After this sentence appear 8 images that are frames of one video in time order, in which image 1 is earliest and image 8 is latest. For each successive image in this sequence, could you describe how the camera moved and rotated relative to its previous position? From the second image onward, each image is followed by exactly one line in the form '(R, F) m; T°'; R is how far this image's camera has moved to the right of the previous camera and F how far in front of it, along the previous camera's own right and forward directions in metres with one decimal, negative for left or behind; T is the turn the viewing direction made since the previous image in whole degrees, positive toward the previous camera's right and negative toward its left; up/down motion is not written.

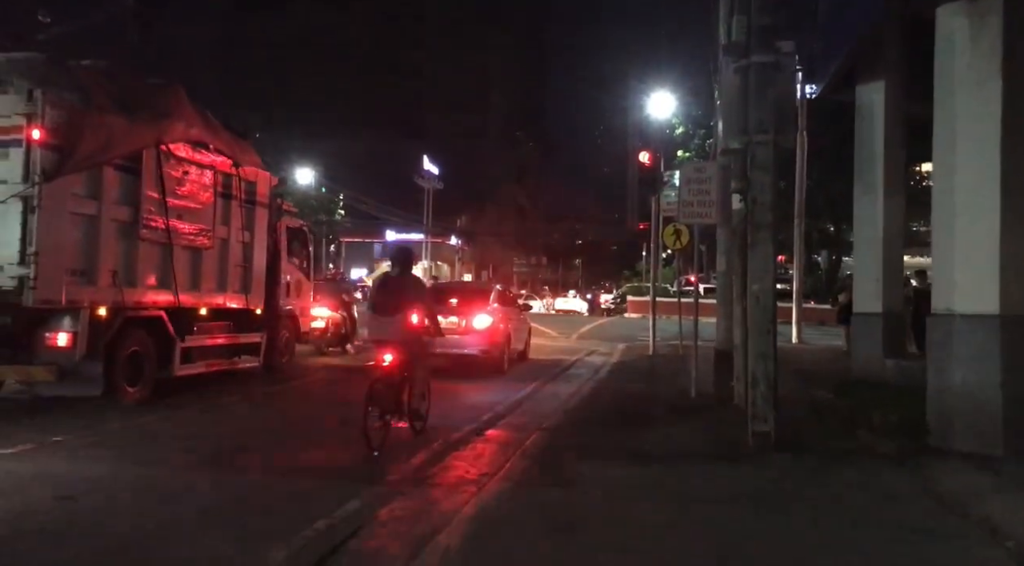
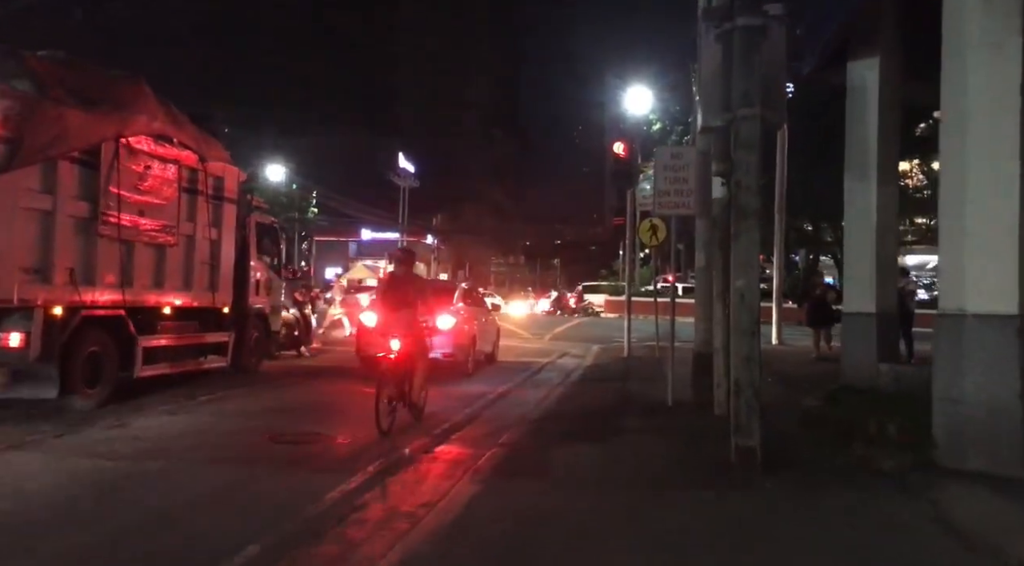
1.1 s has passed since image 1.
(+0.3, +1.2) m; +1°
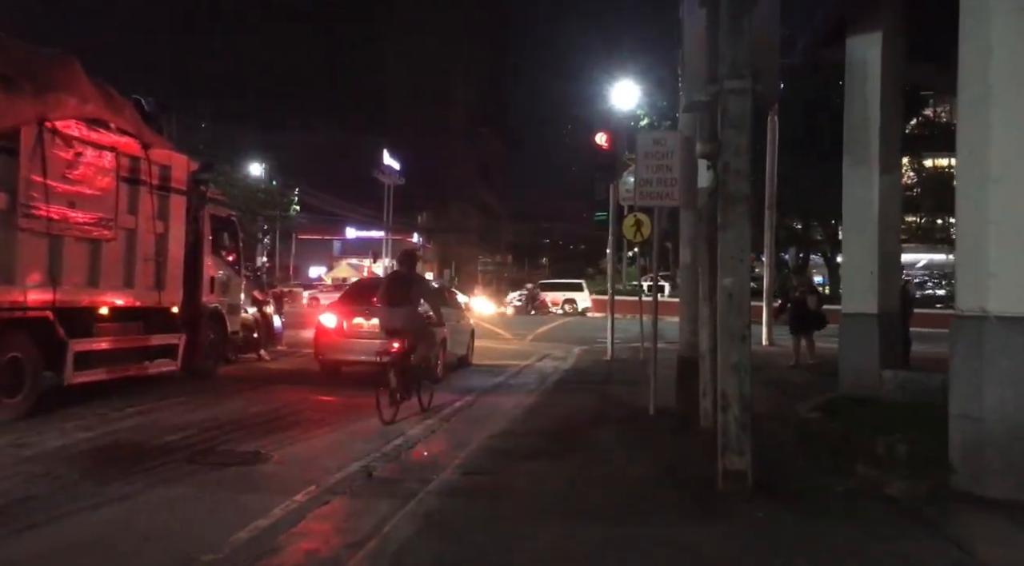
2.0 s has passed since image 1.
(+0.3, +1.1) m; +1°
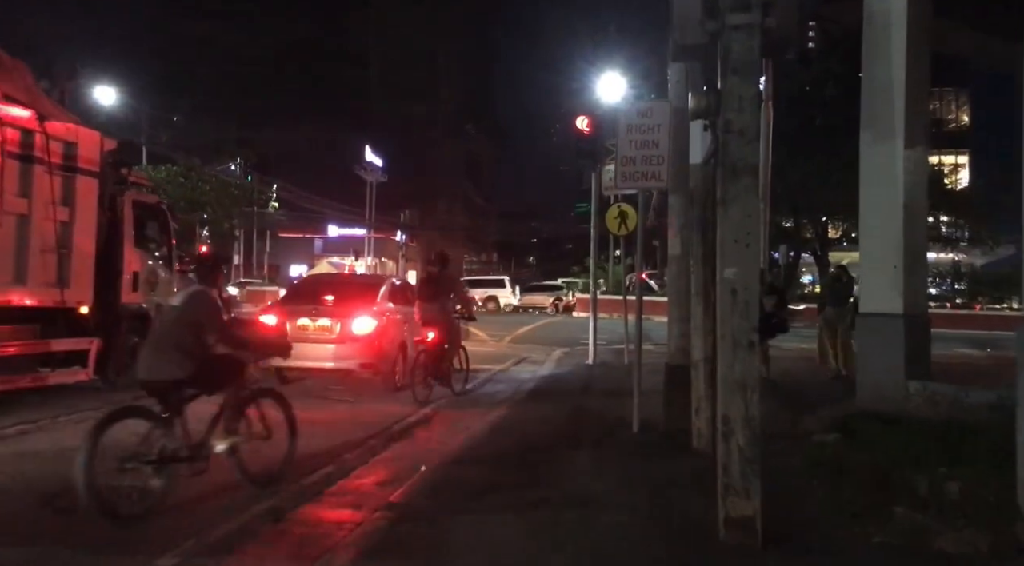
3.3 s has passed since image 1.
(+0.3, +1.7) m; +1°
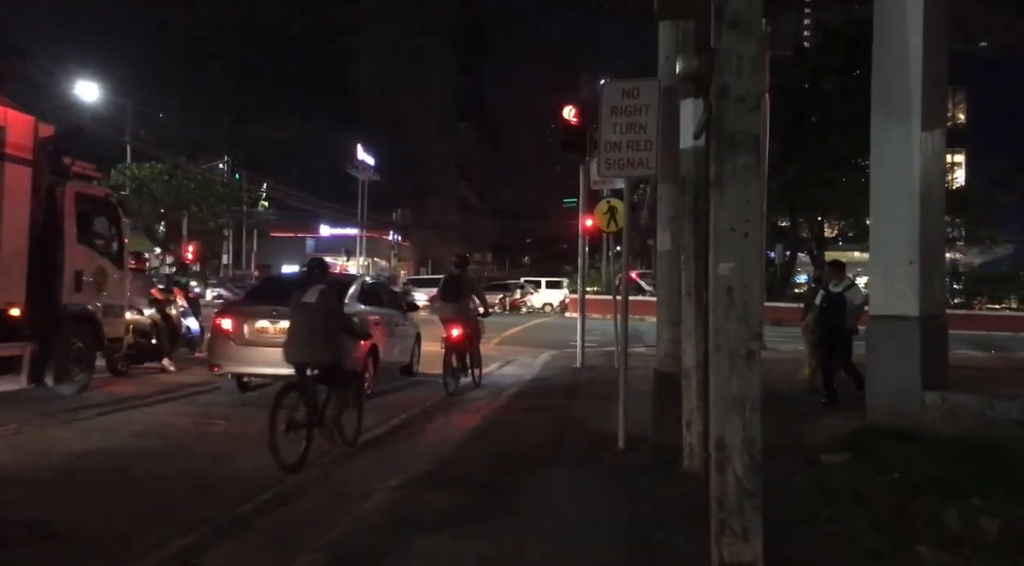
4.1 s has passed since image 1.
(+0.2, +1.0) m; 0°
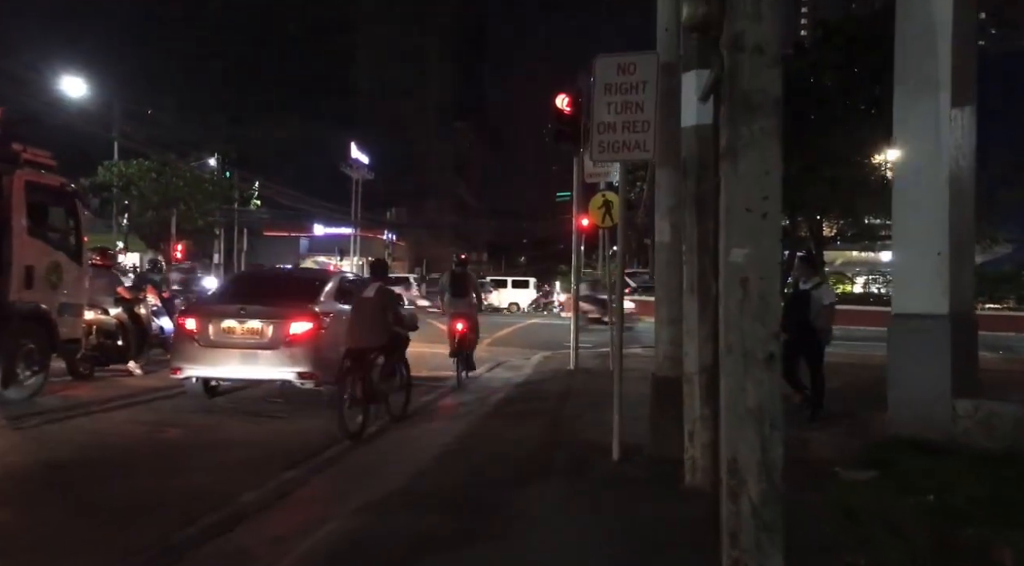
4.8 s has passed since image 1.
(+0.1, +0.8) m; 0°
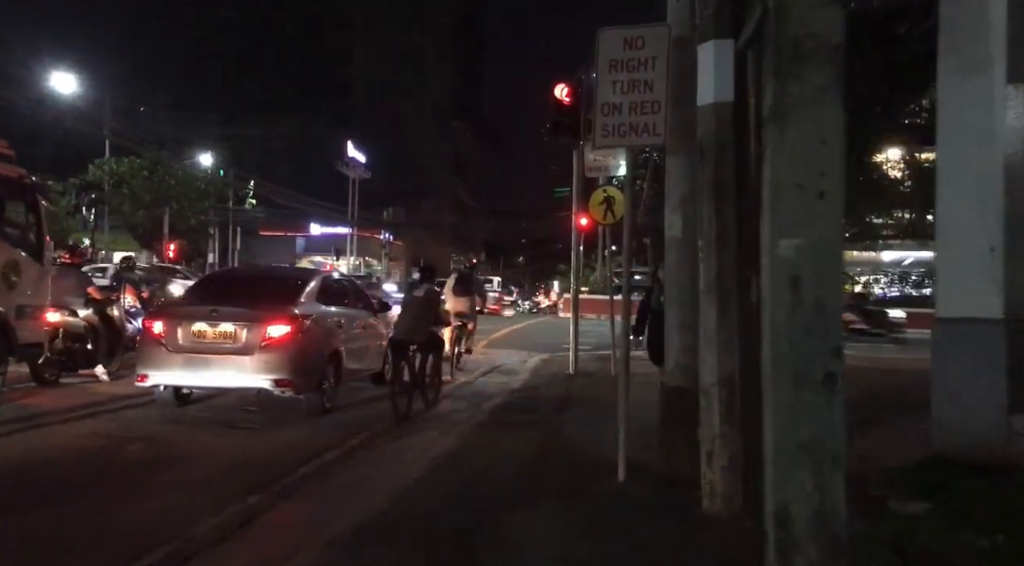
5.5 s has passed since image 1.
(0.0, +0.9) m; 0°
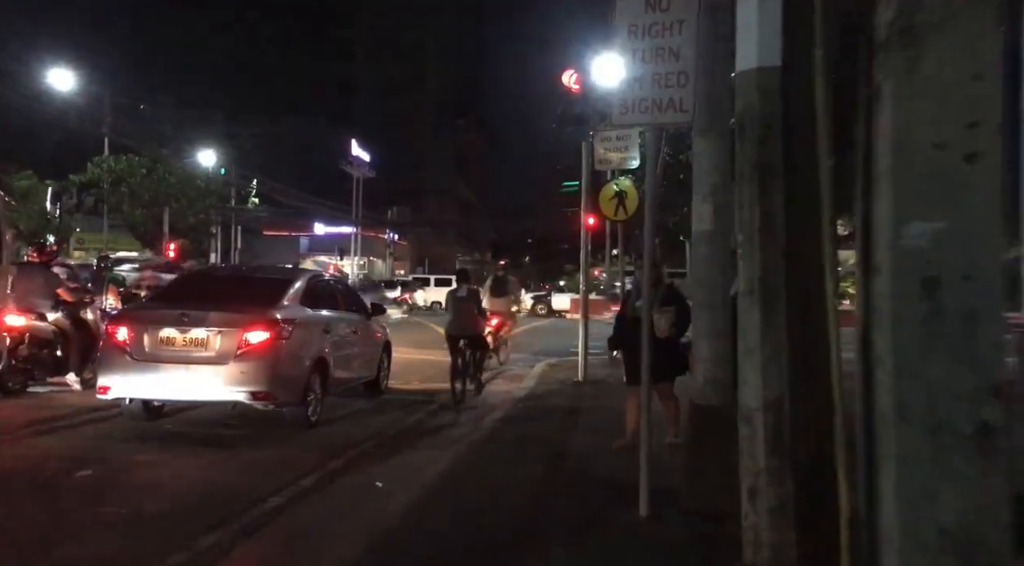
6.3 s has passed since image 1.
(0.0, +1.0) m; 0°
